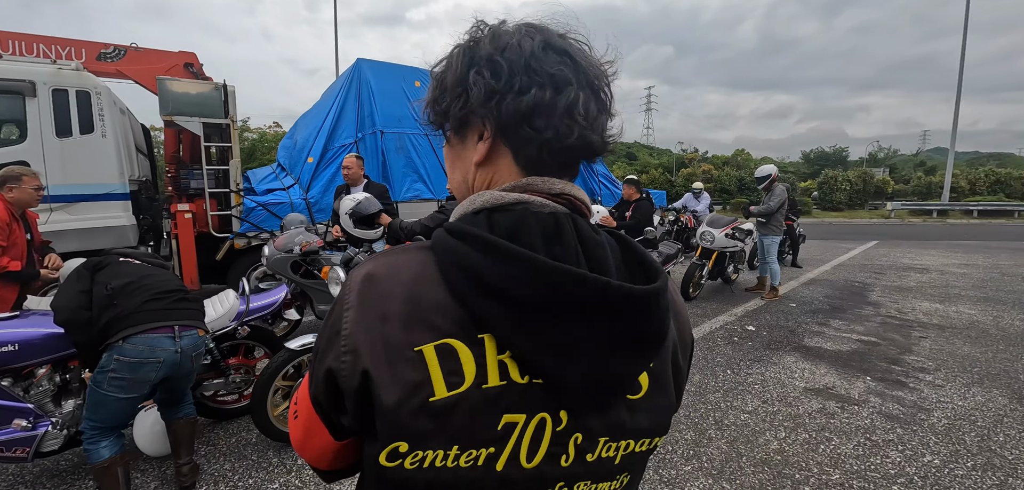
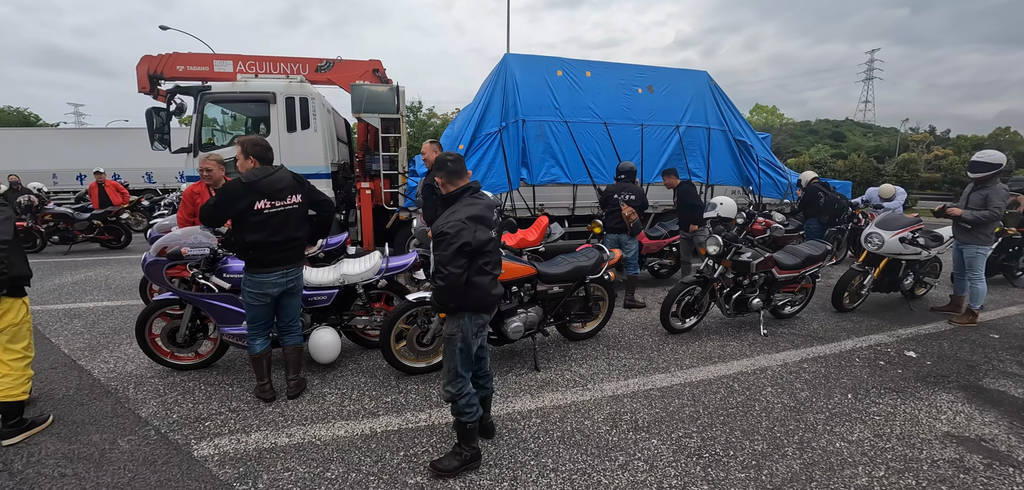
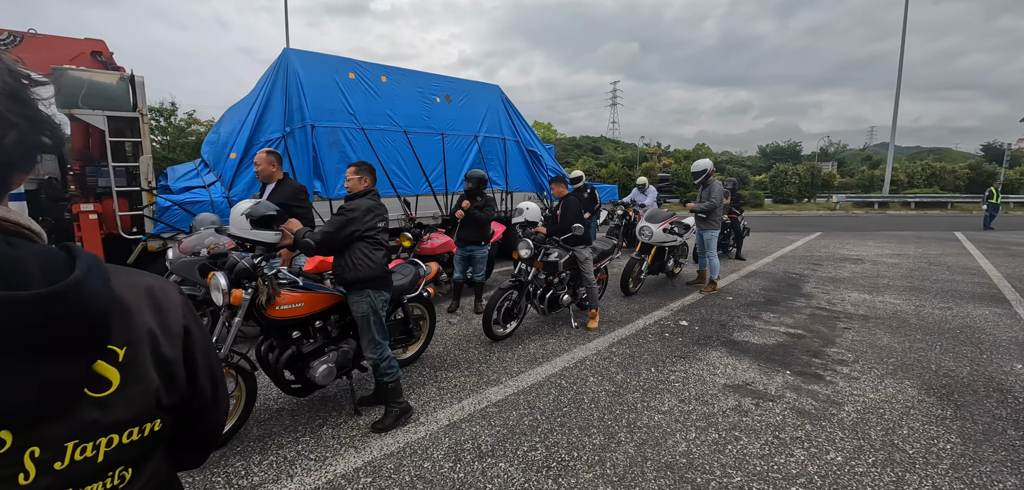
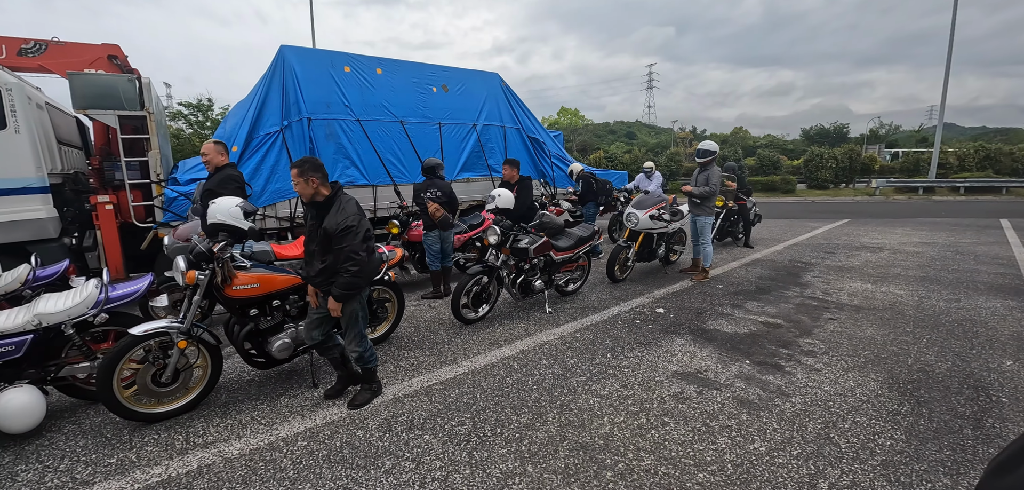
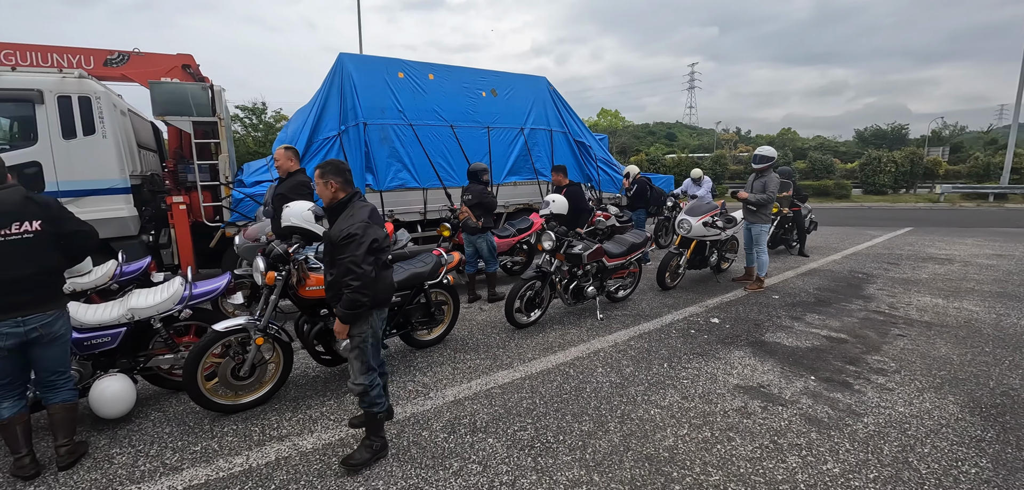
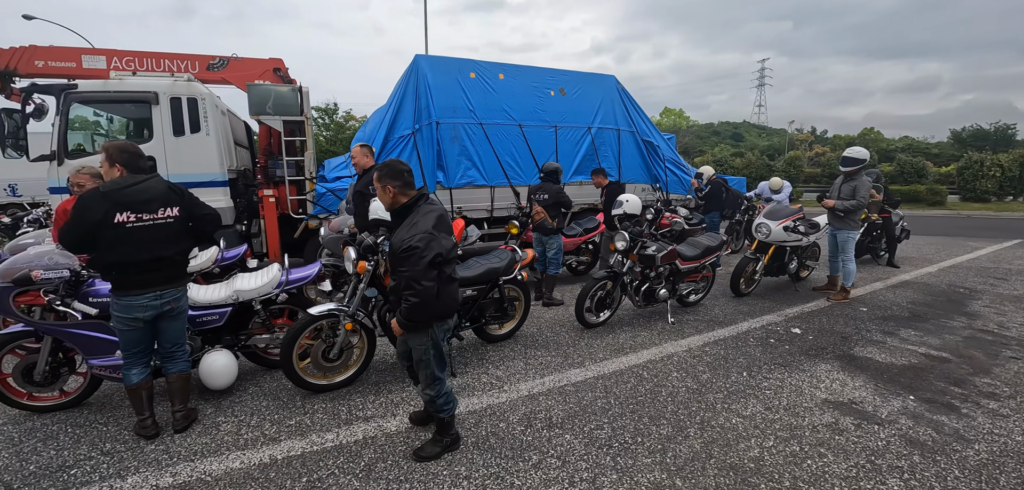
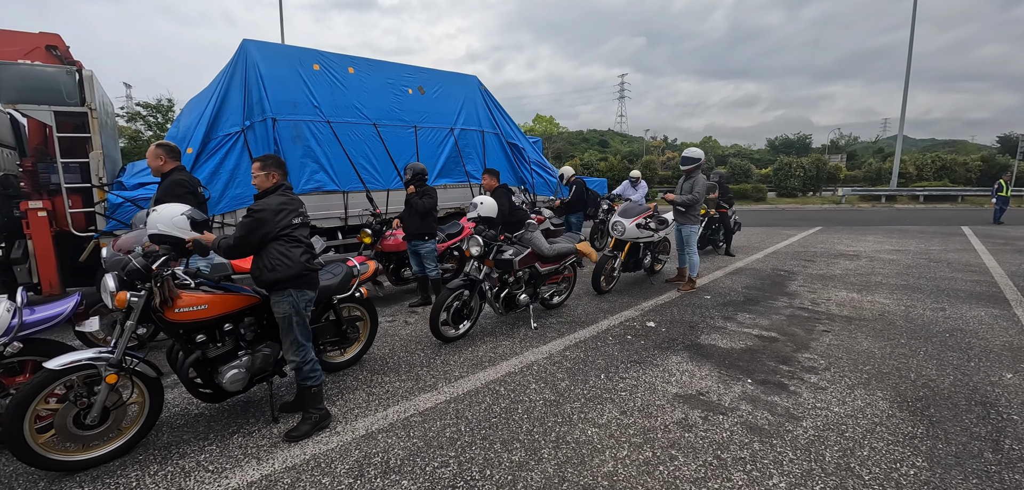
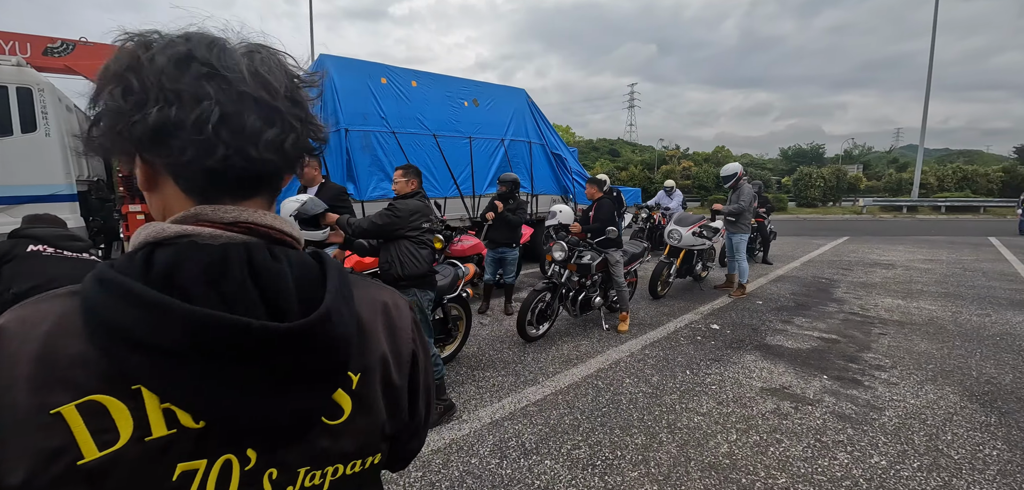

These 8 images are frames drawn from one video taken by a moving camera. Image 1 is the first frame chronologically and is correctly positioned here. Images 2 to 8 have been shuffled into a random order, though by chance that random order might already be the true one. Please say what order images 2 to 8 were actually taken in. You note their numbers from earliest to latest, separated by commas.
8, 3, 7, 4, 5, 6, 2
